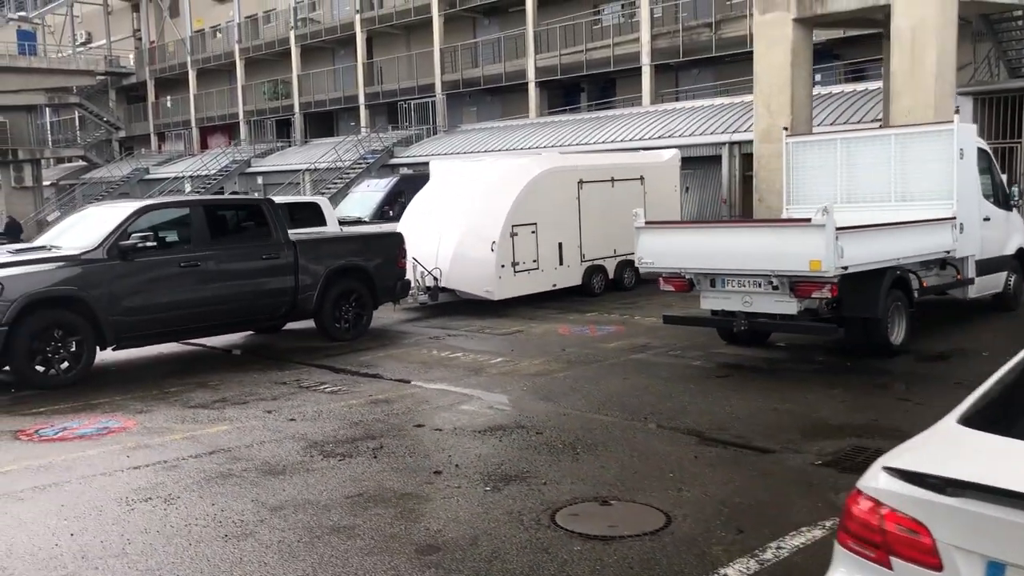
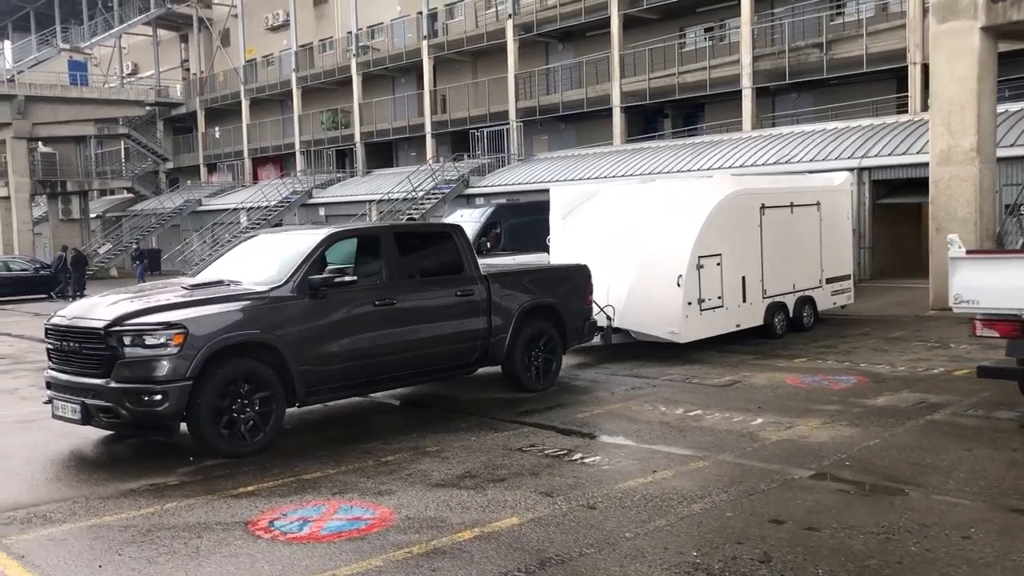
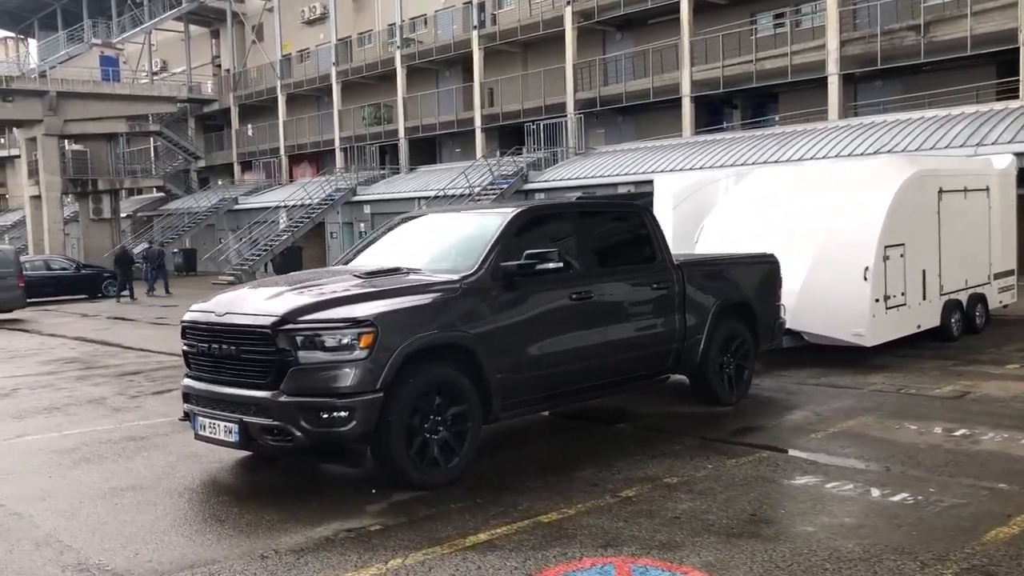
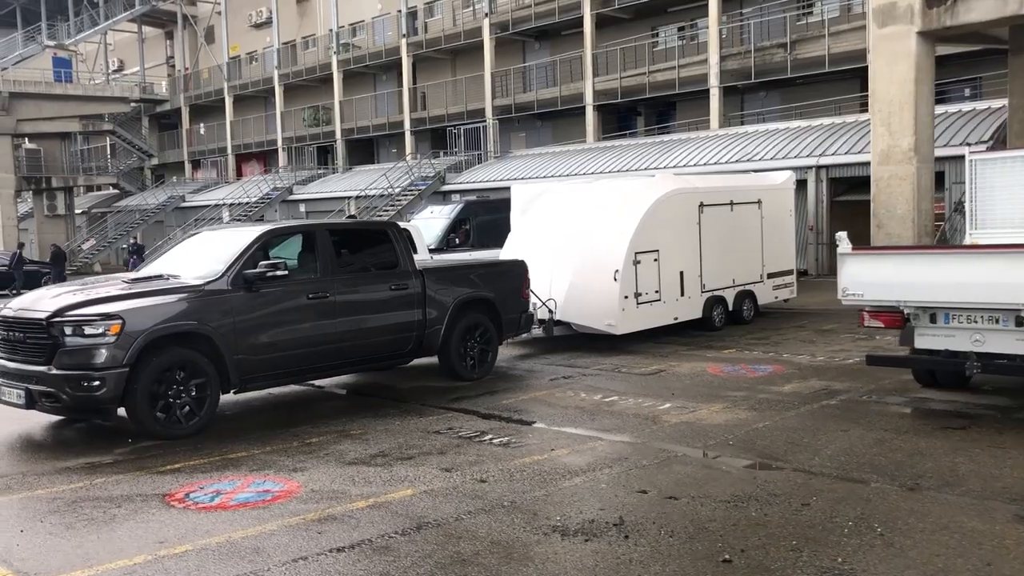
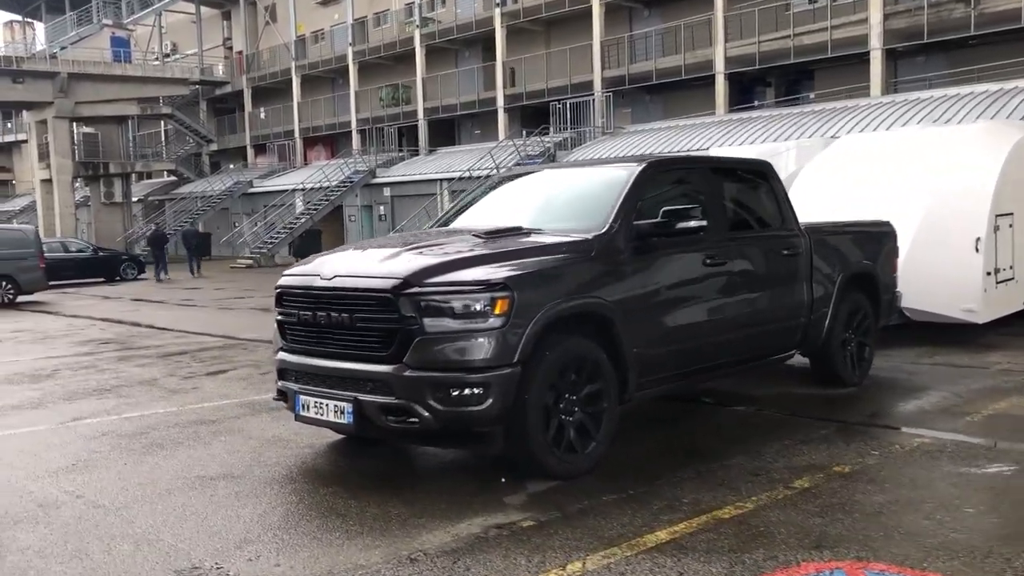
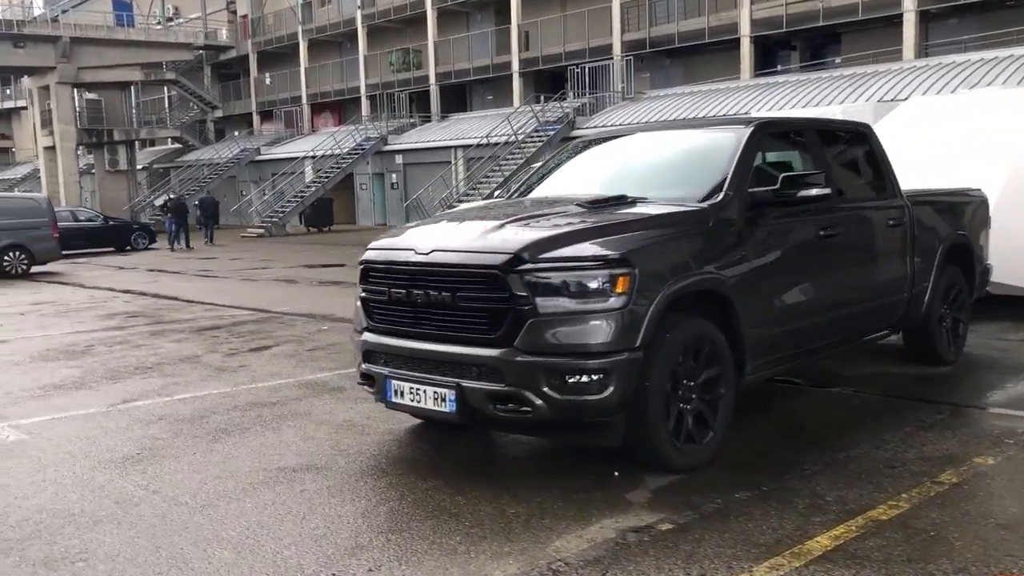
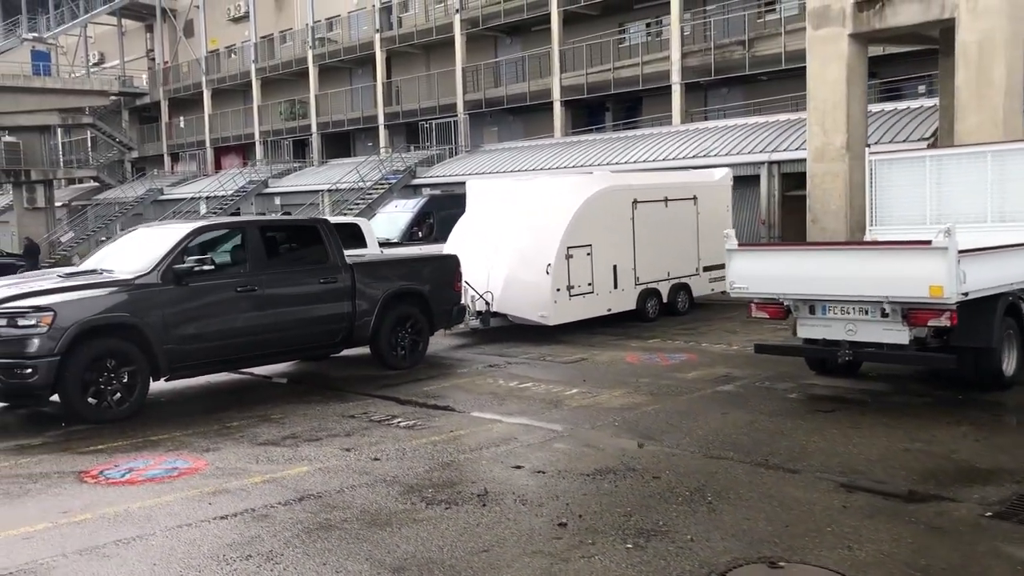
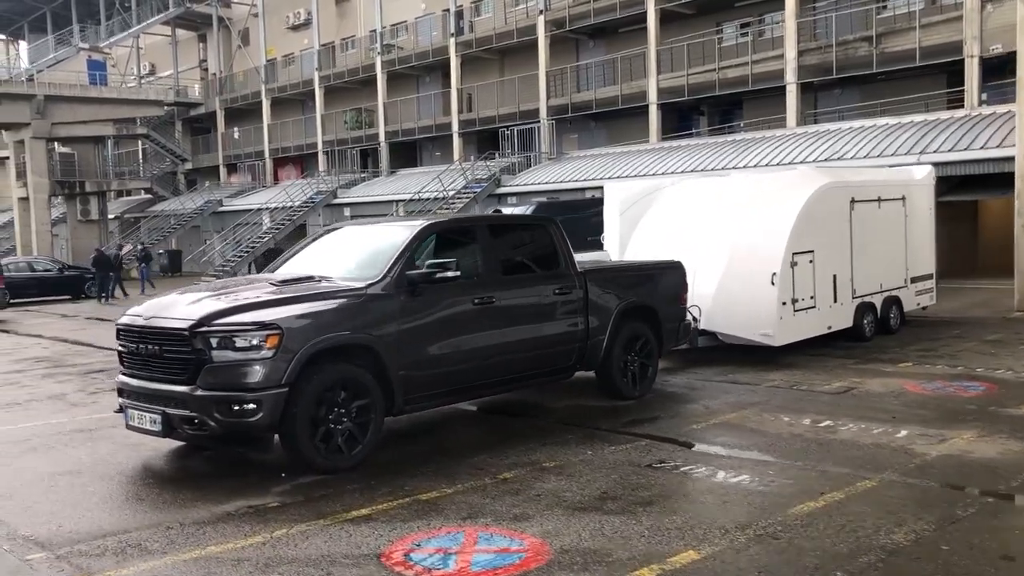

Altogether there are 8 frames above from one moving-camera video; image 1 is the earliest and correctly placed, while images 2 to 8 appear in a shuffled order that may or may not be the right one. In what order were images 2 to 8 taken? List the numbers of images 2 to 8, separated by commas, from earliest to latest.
7, 4, 2, 8, 3, 5, 6
